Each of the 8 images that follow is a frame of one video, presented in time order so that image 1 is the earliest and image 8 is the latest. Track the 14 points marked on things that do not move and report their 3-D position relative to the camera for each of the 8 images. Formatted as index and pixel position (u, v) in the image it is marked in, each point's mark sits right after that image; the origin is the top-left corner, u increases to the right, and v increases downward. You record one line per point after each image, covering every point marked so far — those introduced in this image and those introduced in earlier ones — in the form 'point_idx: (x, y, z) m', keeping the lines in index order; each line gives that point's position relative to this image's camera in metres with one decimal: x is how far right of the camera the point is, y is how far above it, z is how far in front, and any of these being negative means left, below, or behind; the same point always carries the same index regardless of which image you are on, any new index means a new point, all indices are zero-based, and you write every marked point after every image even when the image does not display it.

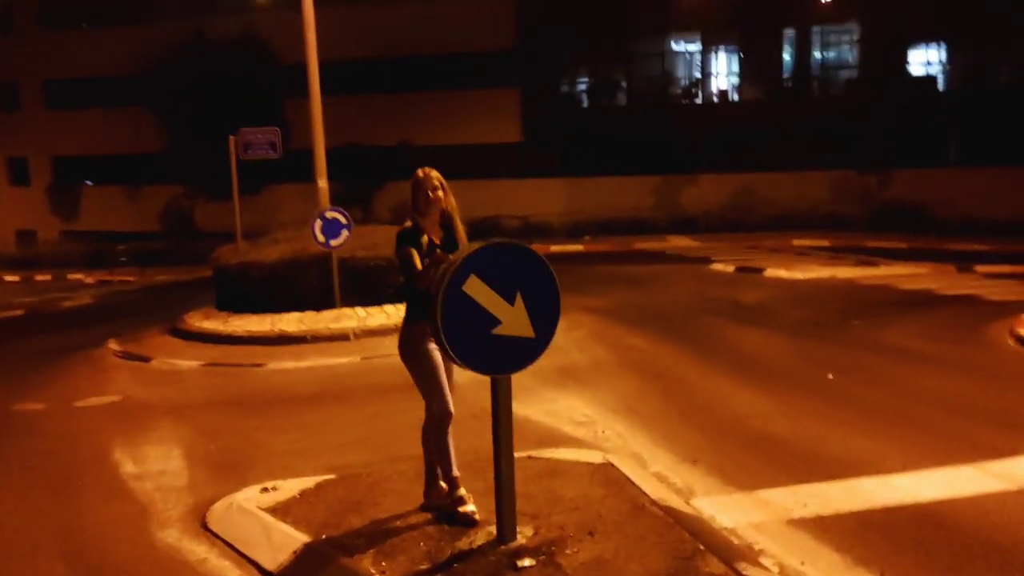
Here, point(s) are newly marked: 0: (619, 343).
0: (+1.3, -0.6, +10.8) m
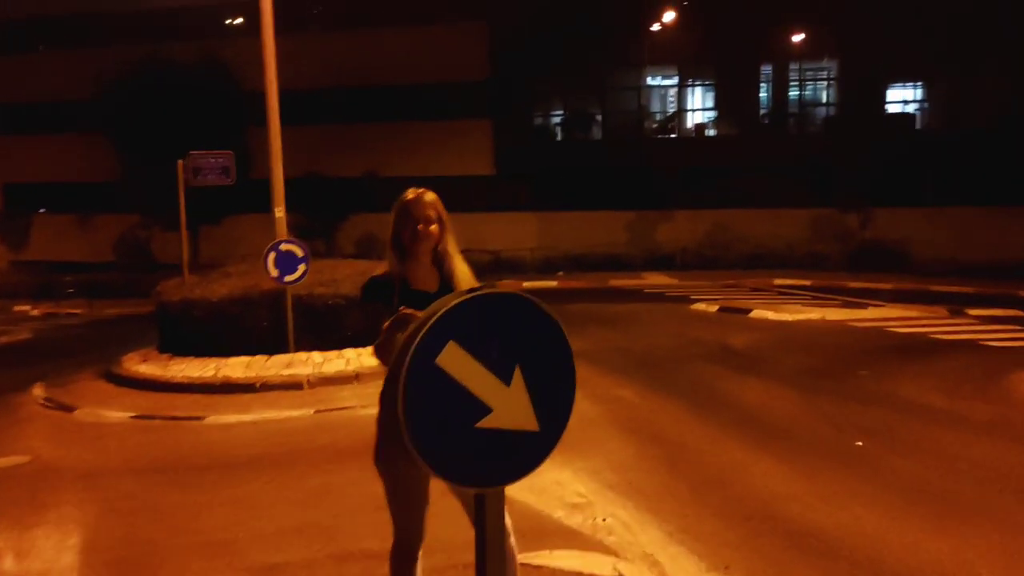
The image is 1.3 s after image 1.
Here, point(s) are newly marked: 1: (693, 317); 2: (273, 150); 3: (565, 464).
0: (+1.0, -1.1, +9.6) m
1: (+3.3, -0.5, +16.7) m
2: (-3.4, +2.1, +12.9) m
3: (+0.4, -1.3, +6.8) m
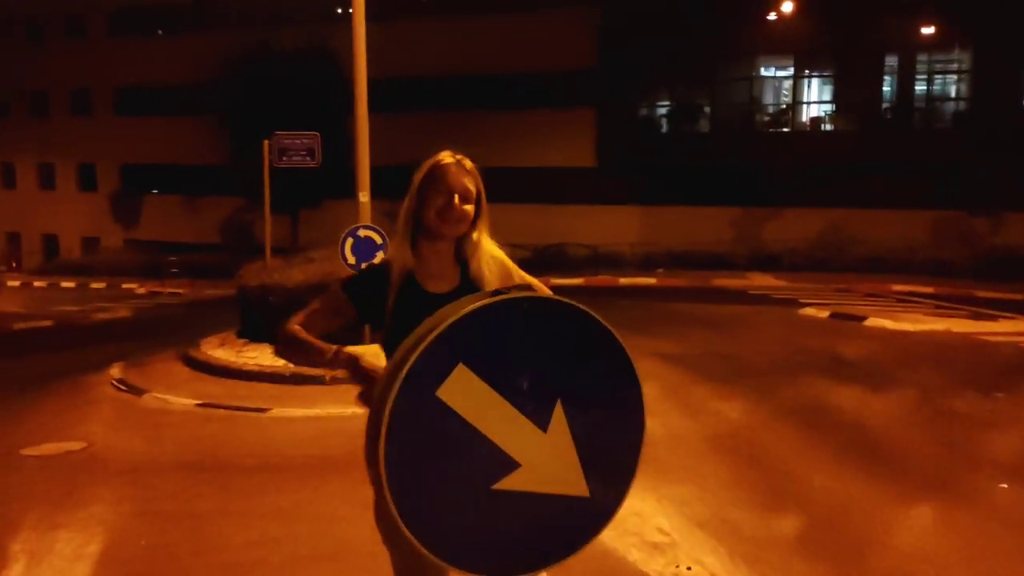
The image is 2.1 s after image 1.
0: (+1.8, -1.1, +8.7) m
1: (+4.9, -0.6, +15.4) m
2: (-2.0, +2.3, +12.4) m
3: (+0.9, -1.3, +5.9) m
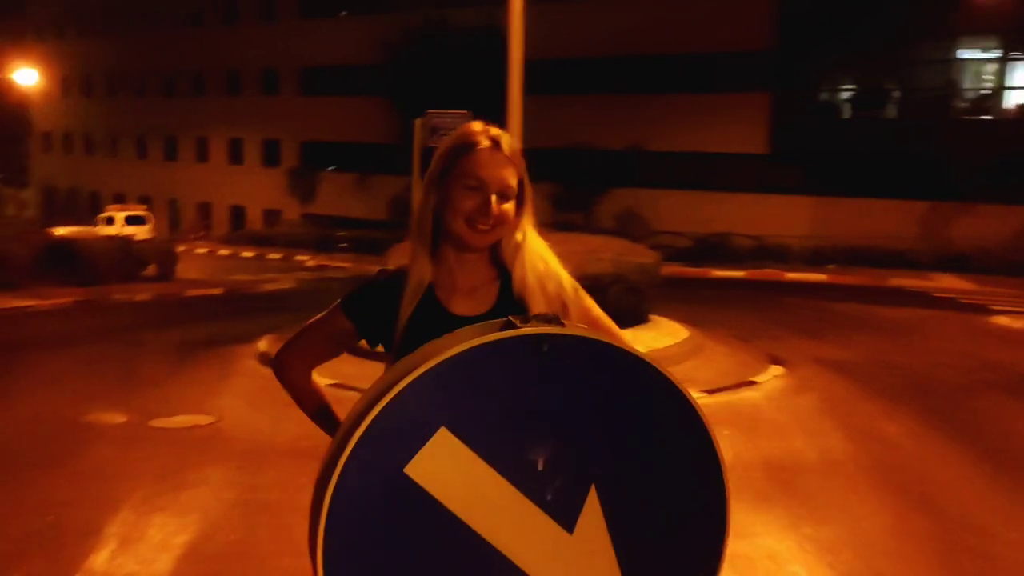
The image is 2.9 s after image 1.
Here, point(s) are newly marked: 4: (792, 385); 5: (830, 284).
0: (+3.0, -1.2, +7.7) m
1: (+7.3, -0.7, +13.7) m
2: (0.0, +2.4, +11.9) m
3: (+1.6, -1.4, +5.1) m
4: (+2.8, -1.0, +9.2) m
5: (+6.5, +0.1, +18.4) m
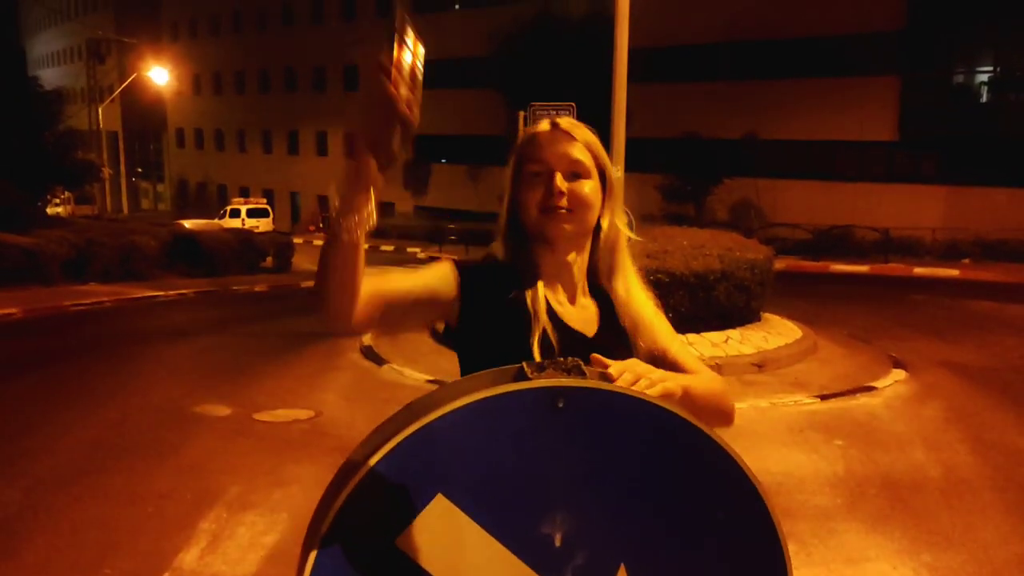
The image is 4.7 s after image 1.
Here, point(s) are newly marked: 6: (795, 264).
0: (+3.8, -1.2, +7.0) m
1: (+8.8, -0.7, +12.5) m
2: (+1.4, +2.5, +11.6) m
3: (+2.0, -1.4, +4.7) m
4: (+3.8, -1.0, +8.5) m
5: (+8.6, +0.1, +17.2) m
6: (+6.1, +0.5, +19.6) m
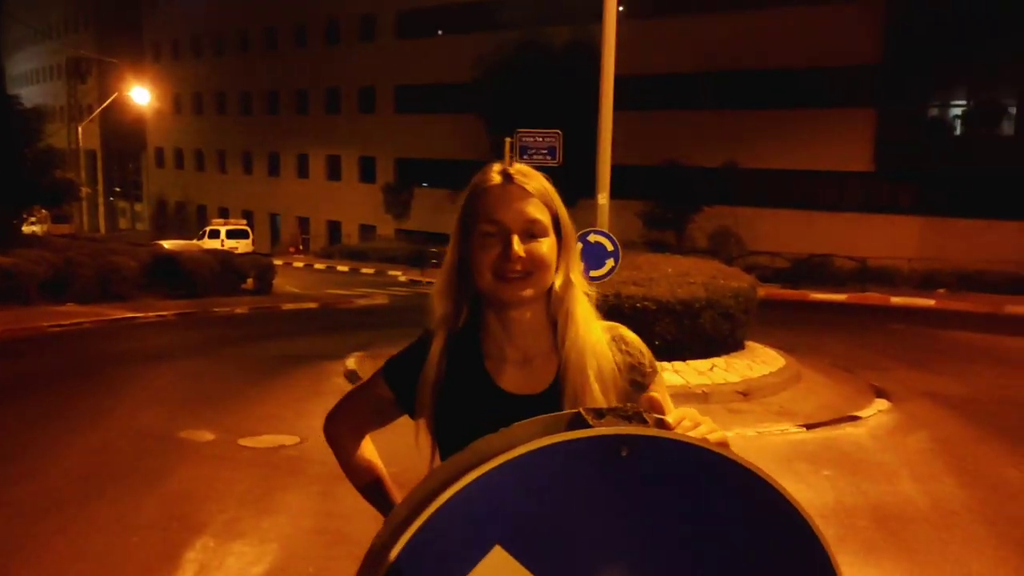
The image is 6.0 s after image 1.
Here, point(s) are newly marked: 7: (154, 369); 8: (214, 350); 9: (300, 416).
0: (+3.7, -1.4, +7.1) m
1: (+8.6, -1.1, +12.7) m
2: (+1.2, +2.2, +11.7) m
3: (+2.0, -1.6, +4.7) m
4: (+3.7, -1.3, +8.6) m
5: (+8.2, -0.5, +17.4) m
6: (+5.7, -0.1, +19.8) m
7: (-4.2, -1.0, +10.6) m
8: (-4.0, -0.8, +12.1) m
9: (-2.0, -1.2, +8.5) m
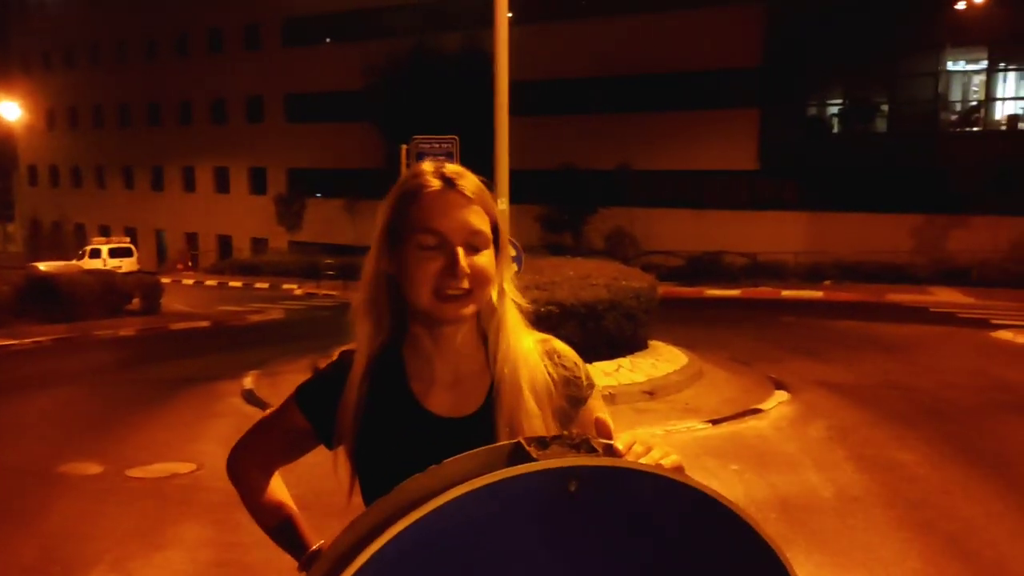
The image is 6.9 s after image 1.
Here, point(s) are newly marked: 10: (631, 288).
0: (+3.0, -1.4, +7.3) m
1: (+7.2, -0.9, +13.4) m
2: (-0.1, +2.1, +11.6) m
3: (+1.6, -1.5, +4.8) m
4: (+2.8, -1.2, +8.8) m
5: (+6.3, -0.3, +18.1) m
6: (+3.6, 0.0, +20.1) m
7: (-5.3, -1.2, +9.9) m
8: (-5.2, -1.1, +11.4) m
9: (-2.8, -1.4, +8.1) m
10: (+1.3, 0.0, +10.2) m
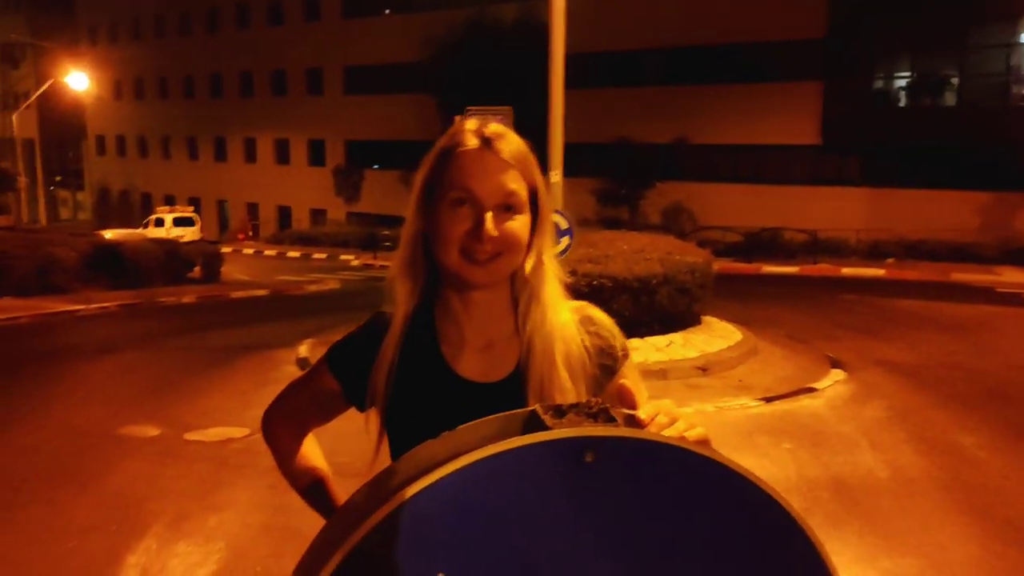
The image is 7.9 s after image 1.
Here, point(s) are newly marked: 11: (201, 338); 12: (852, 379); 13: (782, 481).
0: (+3.3, -1.2, +7.1) m
1: (+7.9, -0.6, +12.9) m
2: (+0.6, +2.4, +11.5) m
3: (+1.8, -1.4, +4.7) m
4: (+3.3, -1.0, +8.6) m
5: (+7.4, +0.1, +17.6) m
6: (+4.7, +0.5, +19.8) m
7: (-4.7, -0.8, +10.2) m
8: (-4.6, -0.7, +11.7) m
9: (-2.4, -1.1, +8.2) m
10: (+1.9, +0.3, +10.0) m
11: (-4.1, -0.7, +12.0) m
12: (+3.5, -0.9, +9.2) m
13: (+1.8, -1.3, +6.0) m
